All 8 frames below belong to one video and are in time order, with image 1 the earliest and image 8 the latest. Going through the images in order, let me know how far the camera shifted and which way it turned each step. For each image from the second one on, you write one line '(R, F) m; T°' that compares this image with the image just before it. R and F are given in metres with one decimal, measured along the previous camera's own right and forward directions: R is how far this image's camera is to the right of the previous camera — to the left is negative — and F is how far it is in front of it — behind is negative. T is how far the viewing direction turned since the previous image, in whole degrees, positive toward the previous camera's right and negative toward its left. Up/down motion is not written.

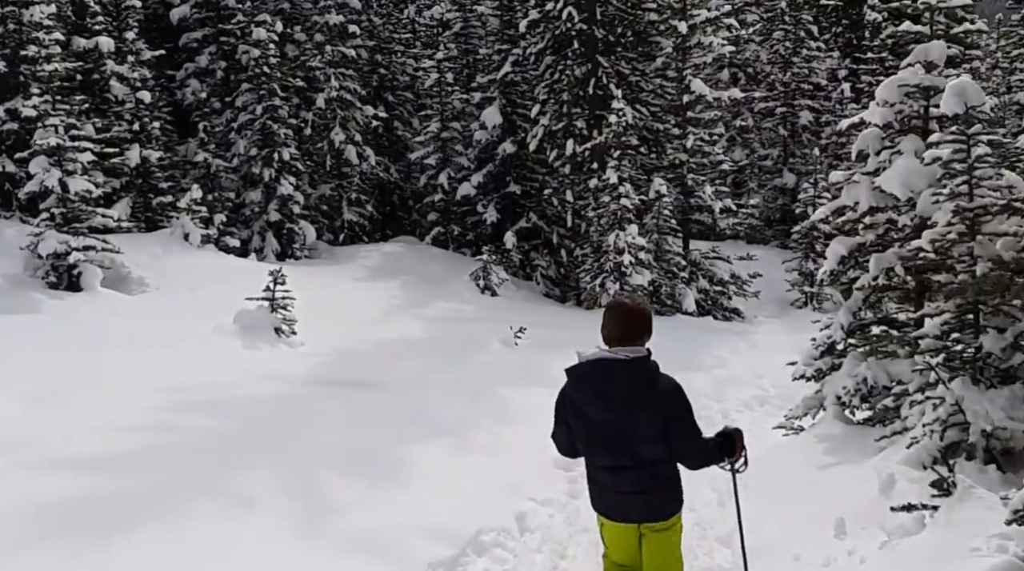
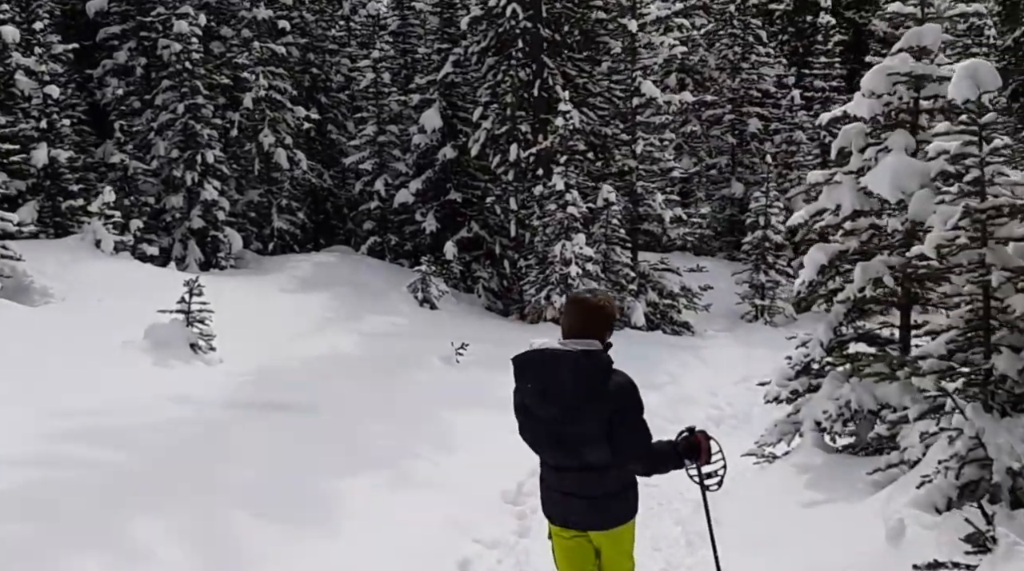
(0.0, +1.3) m; +3°
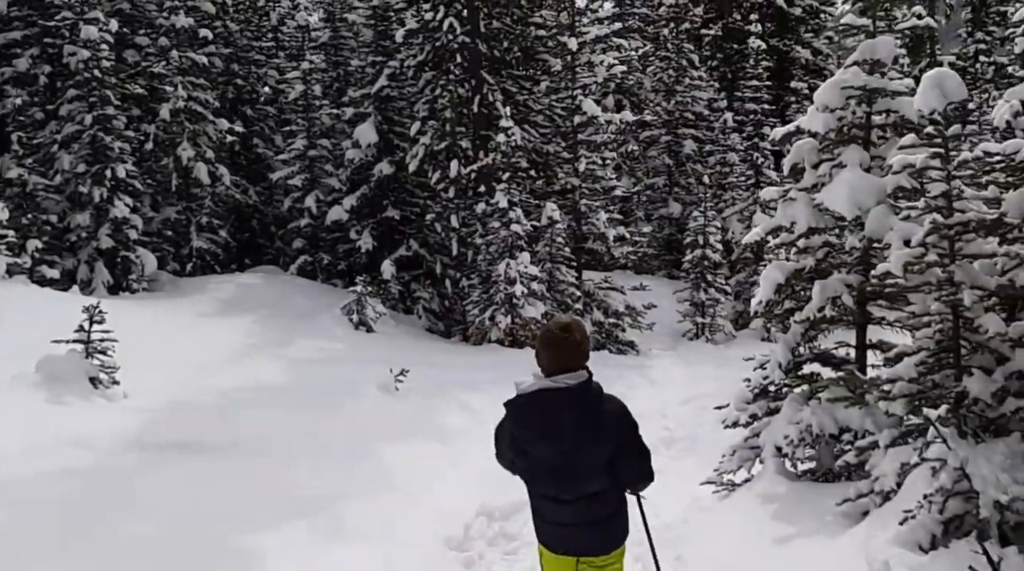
(-0.1, +0.6) m; +4°
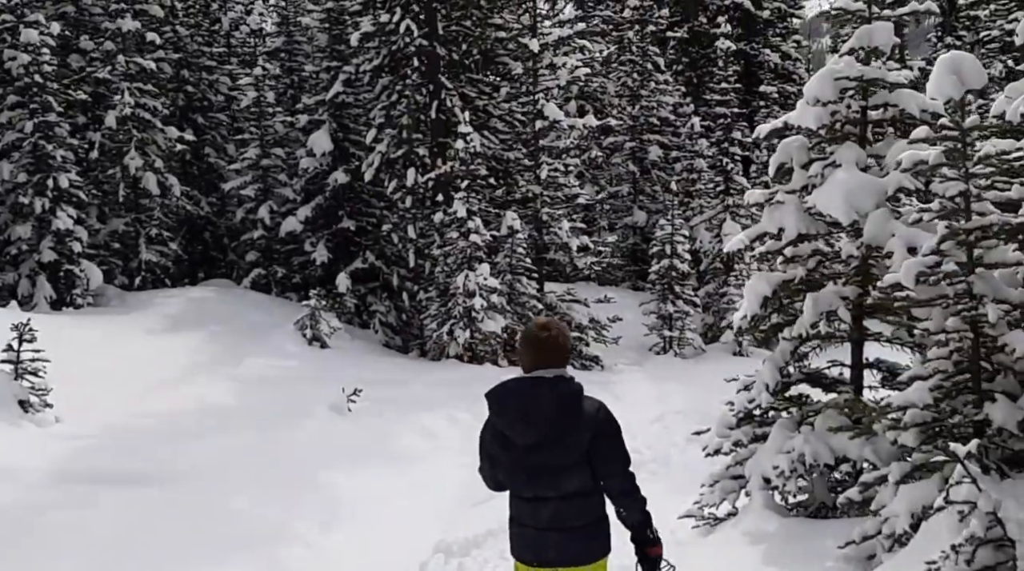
(0.0, +1.0) m; +2°
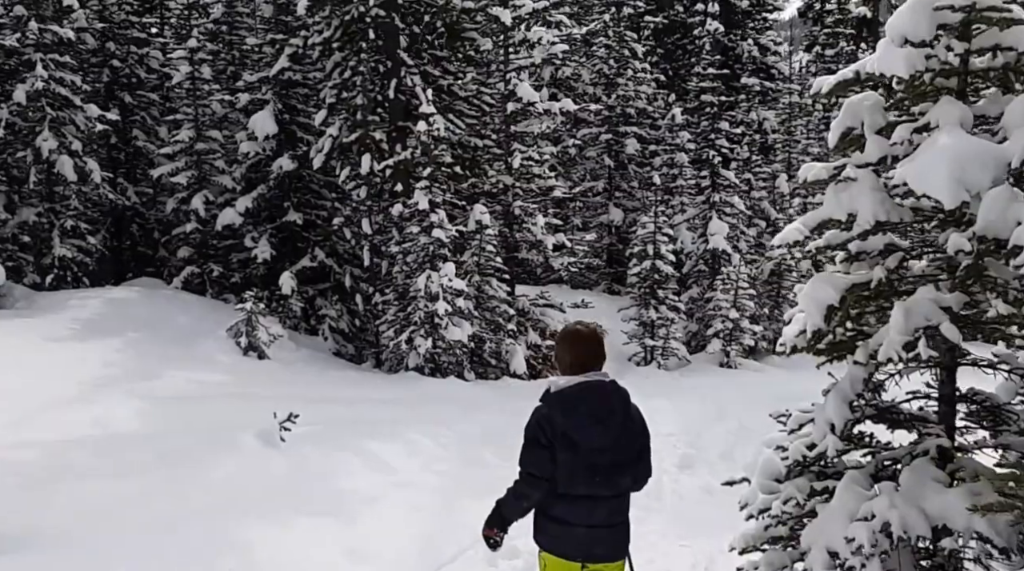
(-0.1, +2.3) m; +2°
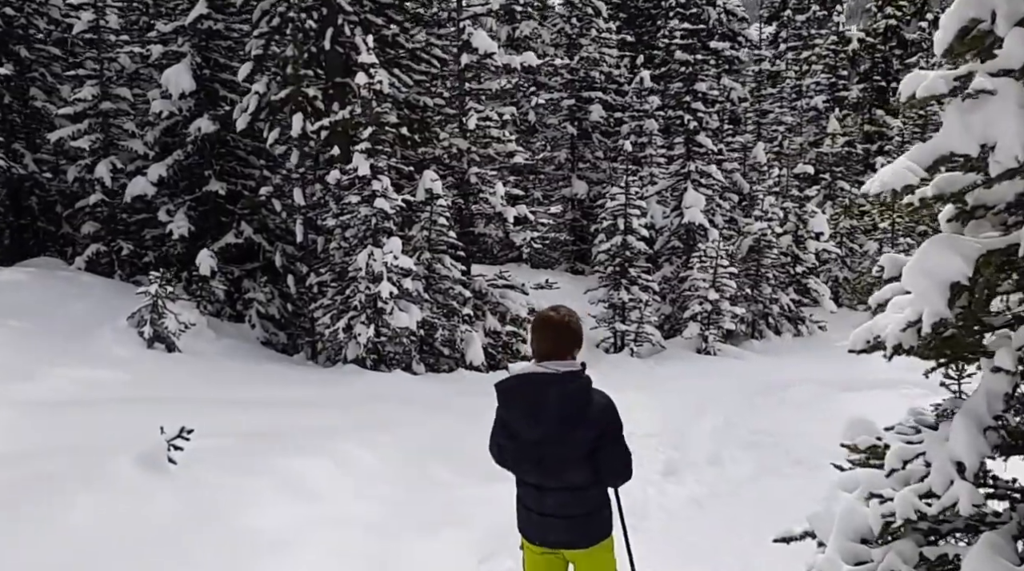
(0.0, +2.3) m; +3°
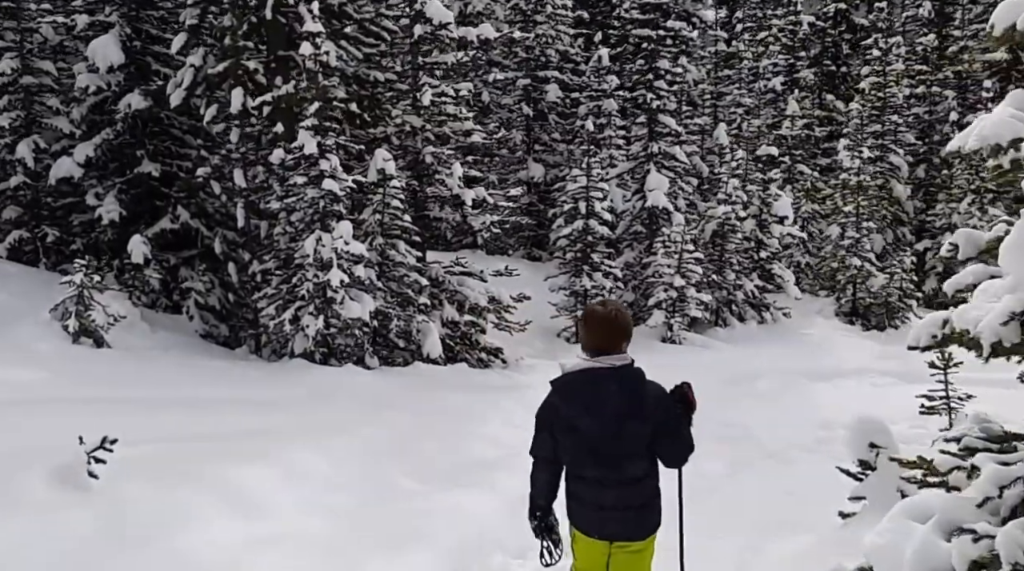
(-0.2, +1.0) m; +3°
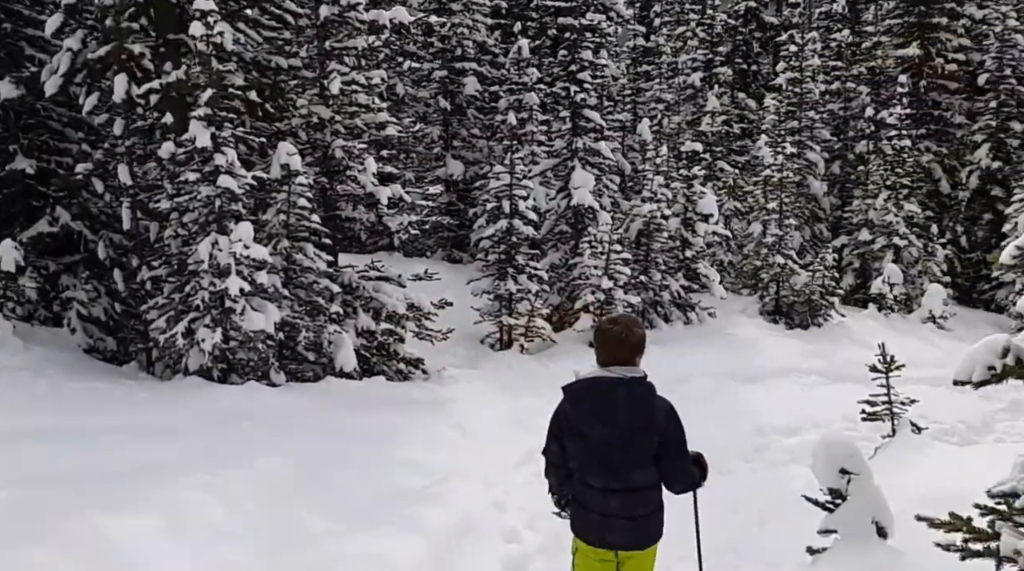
(-0.1, +1.2) m; +5°
